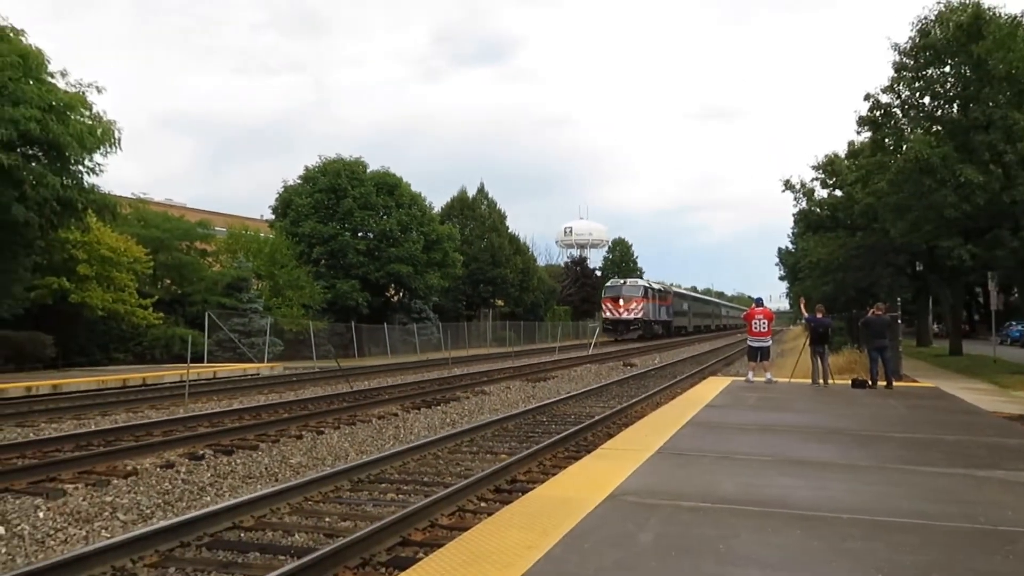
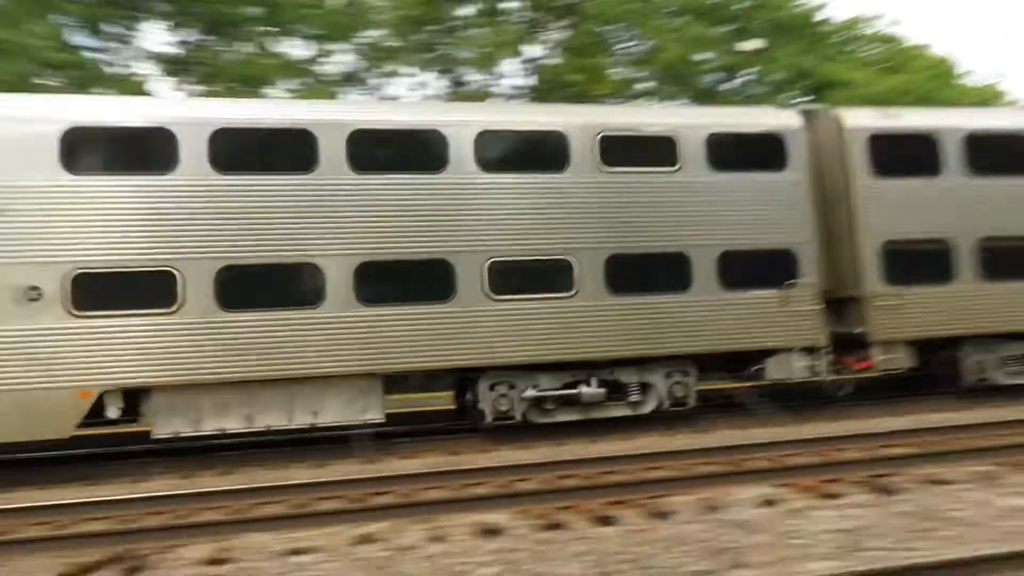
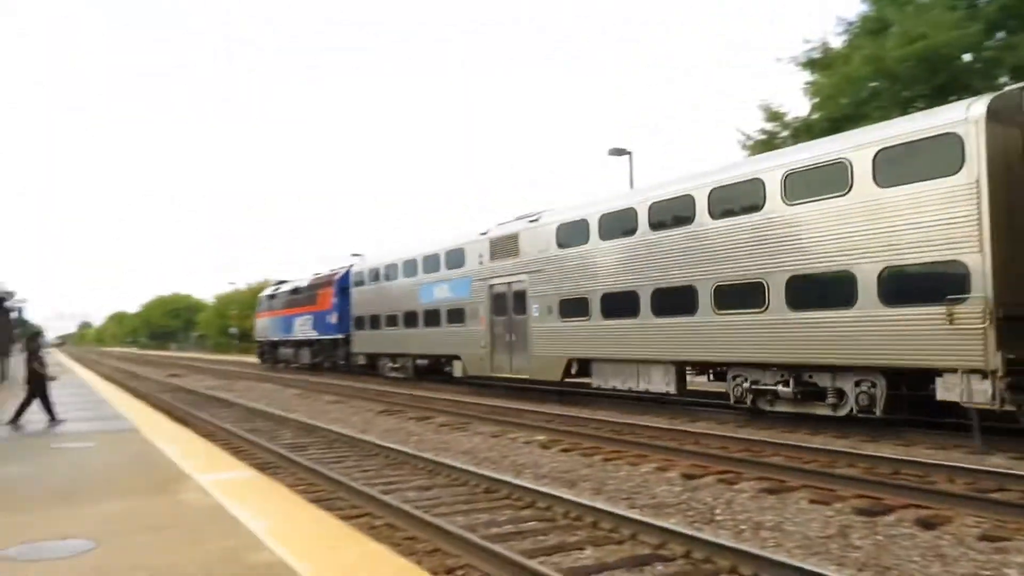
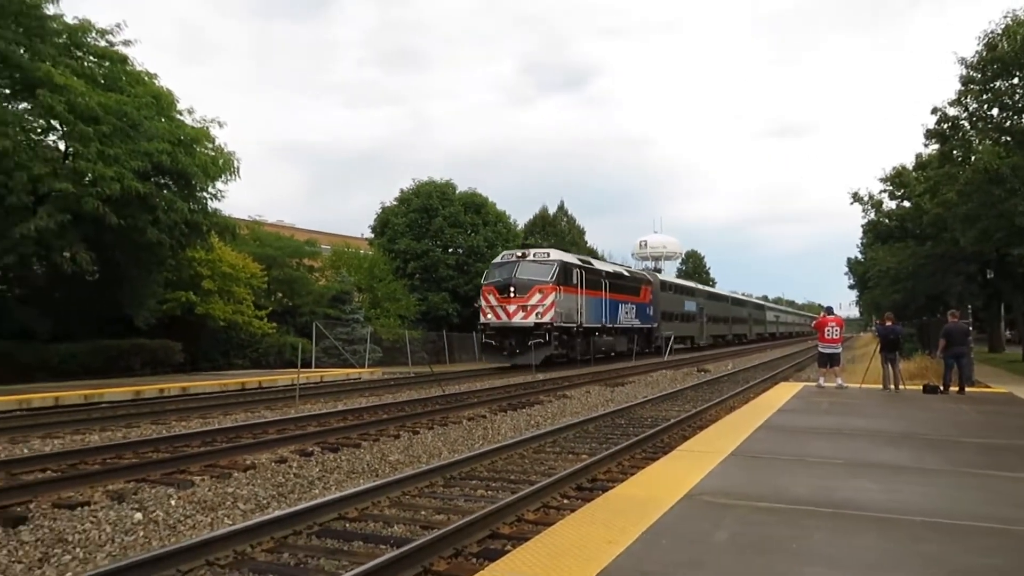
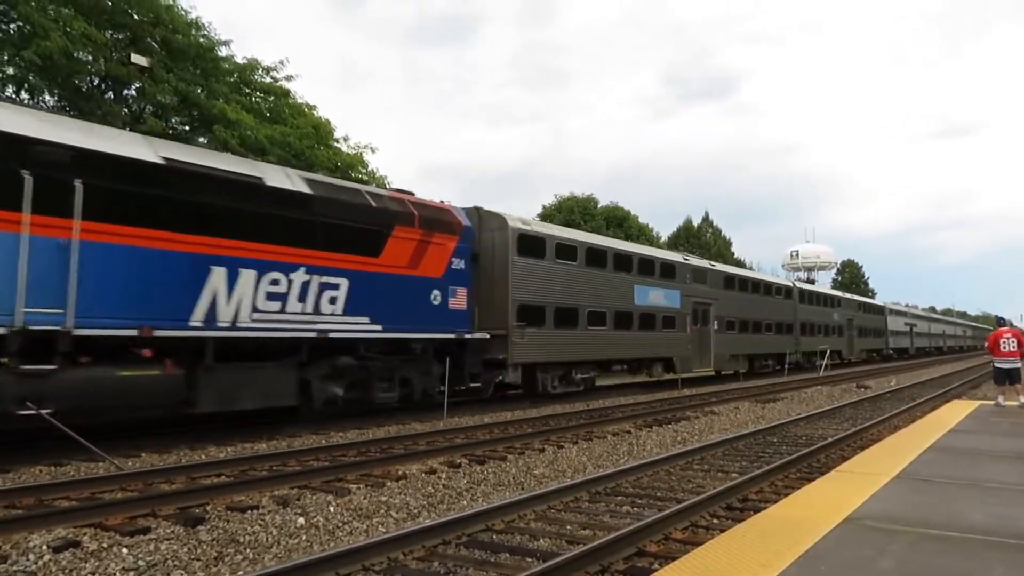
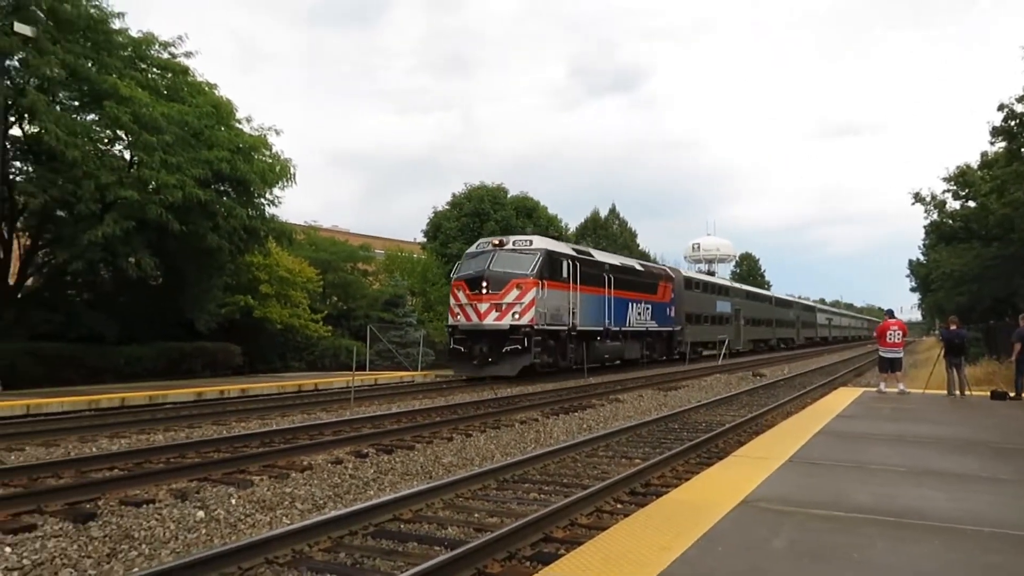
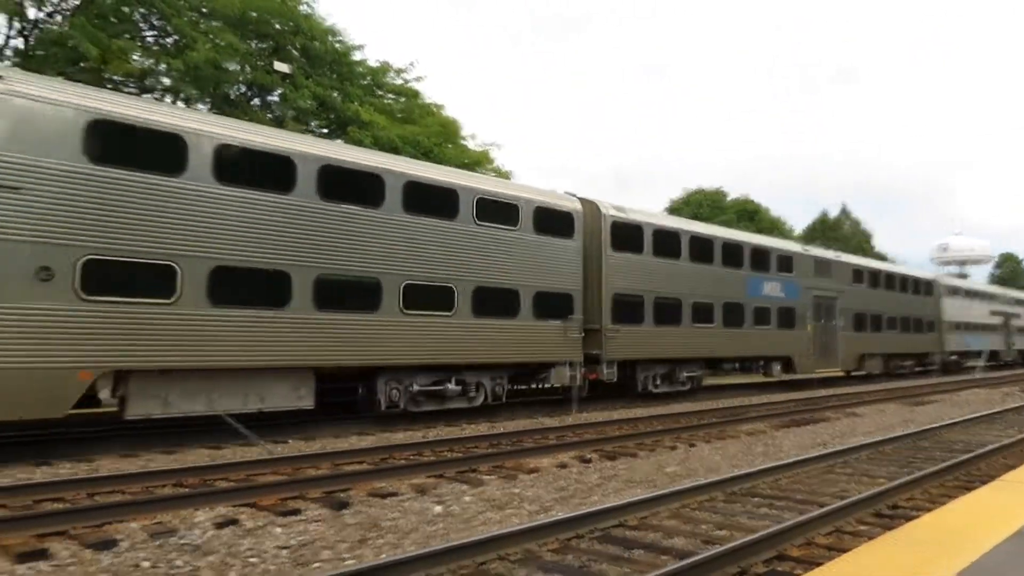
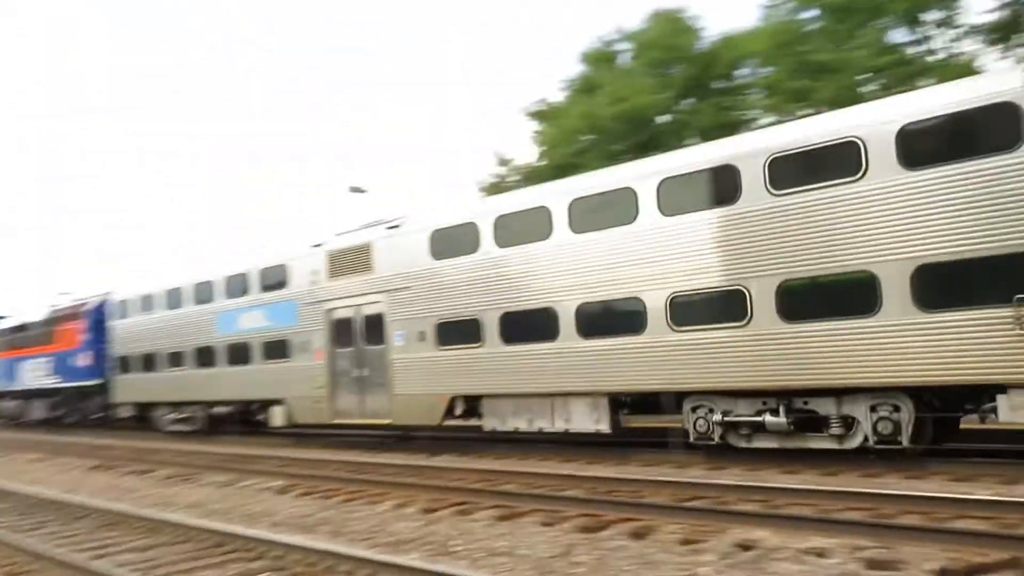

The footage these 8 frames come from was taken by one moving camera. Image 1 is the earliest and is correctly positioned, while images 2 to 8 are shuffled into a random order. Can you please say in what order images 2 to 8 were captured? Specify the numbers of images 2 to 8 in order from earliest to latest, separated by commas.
4, 6, 5, 7, 2, 8, 3
